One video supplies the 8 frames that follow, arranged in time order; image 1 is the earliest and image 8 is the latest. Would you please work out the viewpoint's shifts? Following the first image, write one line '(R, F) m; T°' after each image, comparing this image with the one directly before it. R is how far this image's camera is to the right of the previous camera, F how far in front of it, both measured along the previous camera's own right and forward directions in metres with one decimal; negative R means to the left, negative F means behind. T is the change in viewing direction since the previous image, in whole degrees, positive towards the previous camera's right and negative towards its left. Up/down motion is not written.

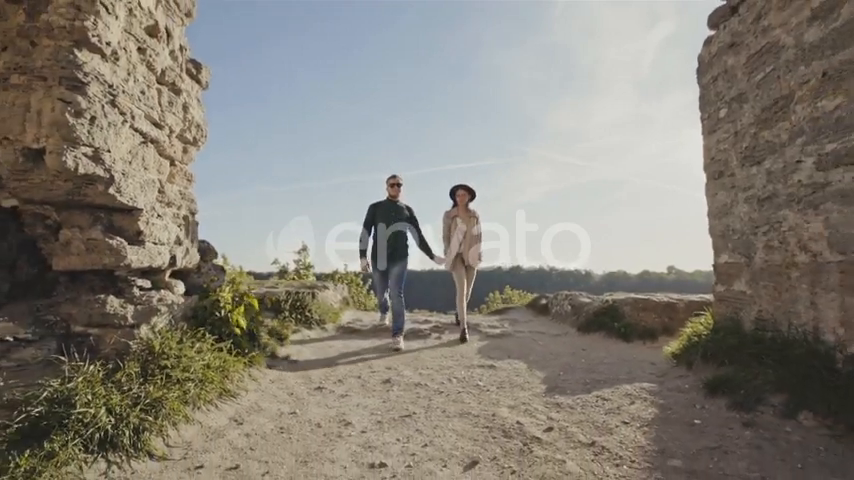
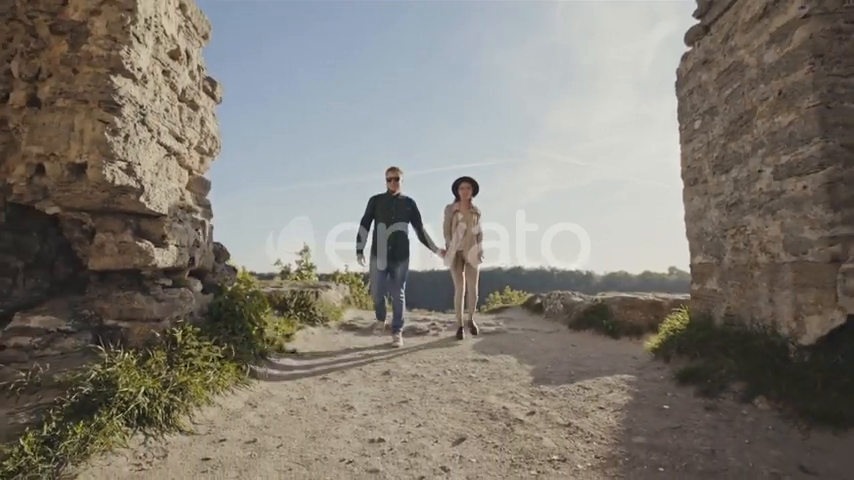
(0.0, -0.3) m; 0°
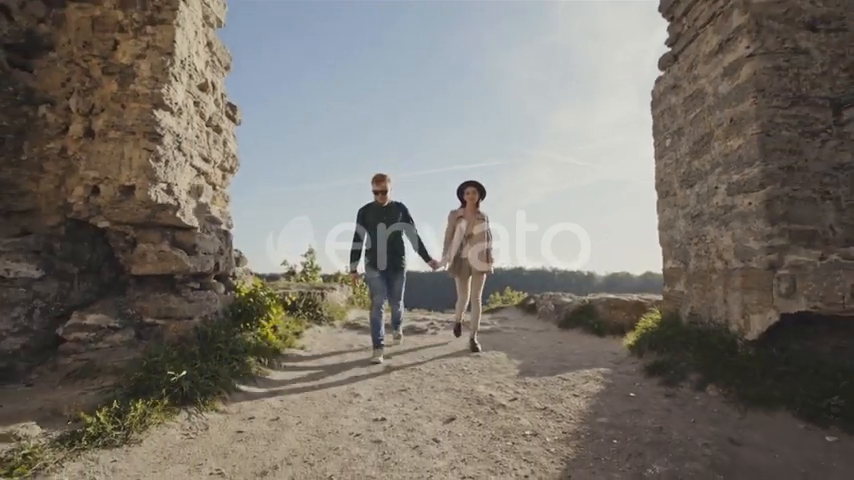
(0.0, -0.4) m; 0°
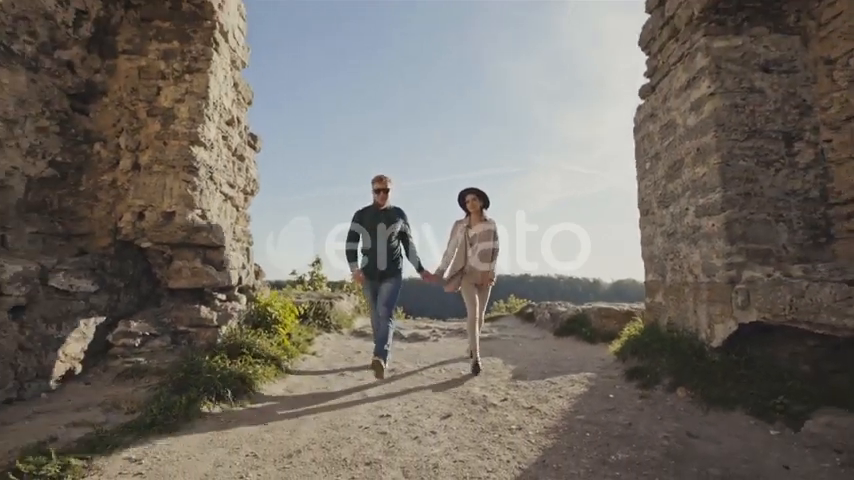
(0.0, -0.4) m; -1°
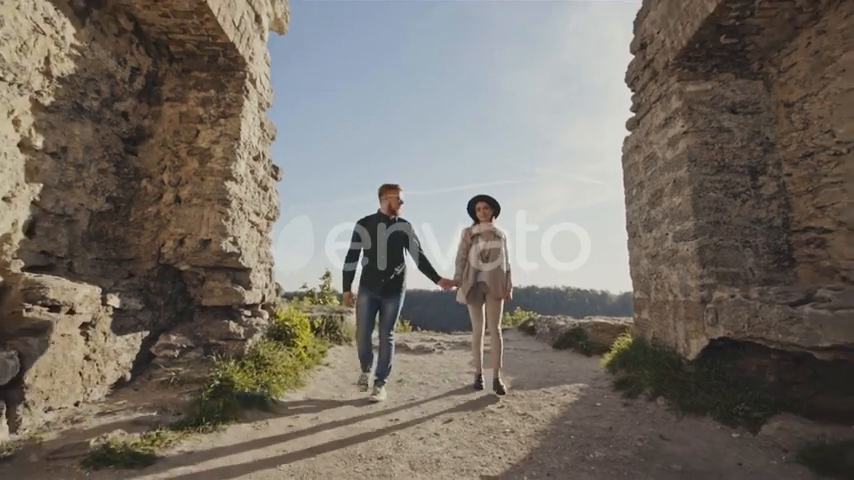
(0.0, -0.5) m; -1°
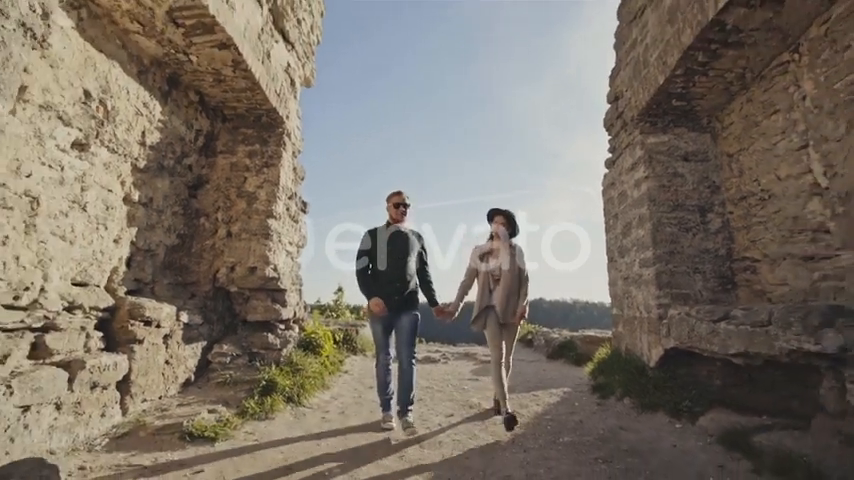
(0.0, -0.9) m; -1°
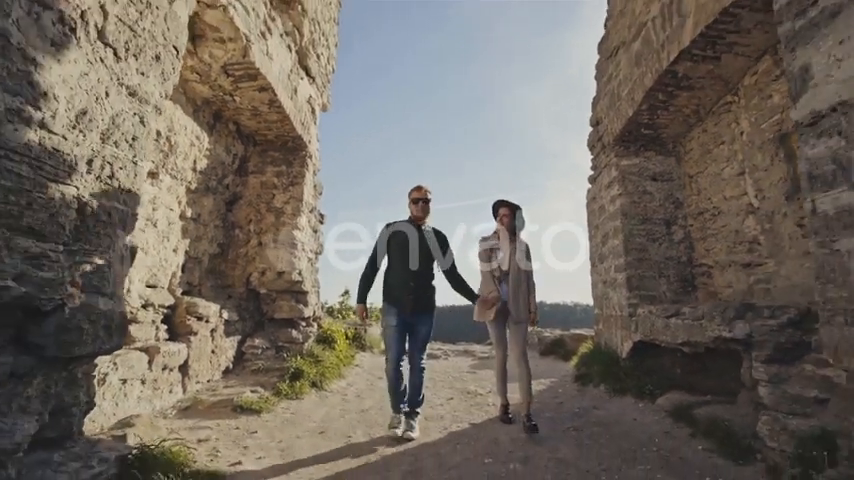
(0.0, -0.8) m; 0°
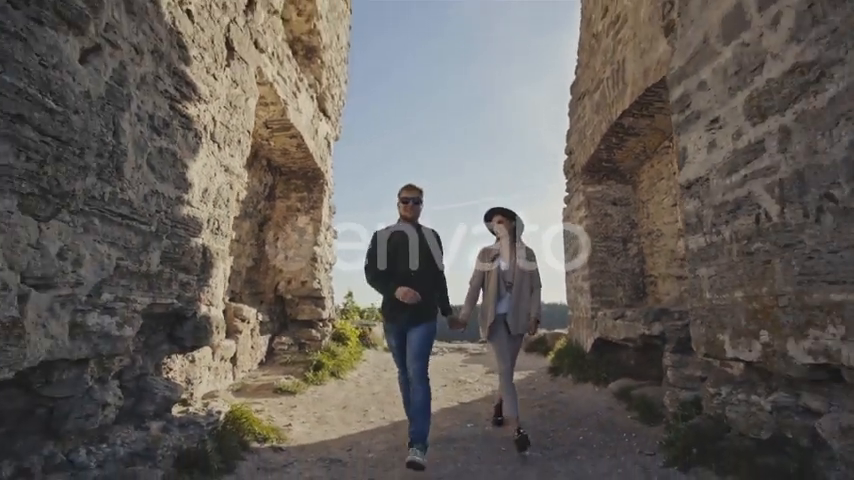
(0.0, -1.1) m; 0°
